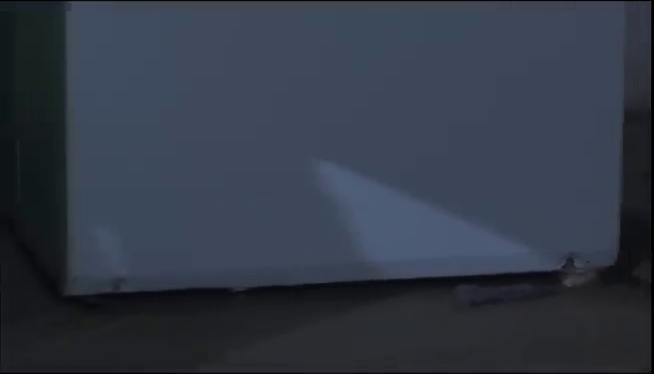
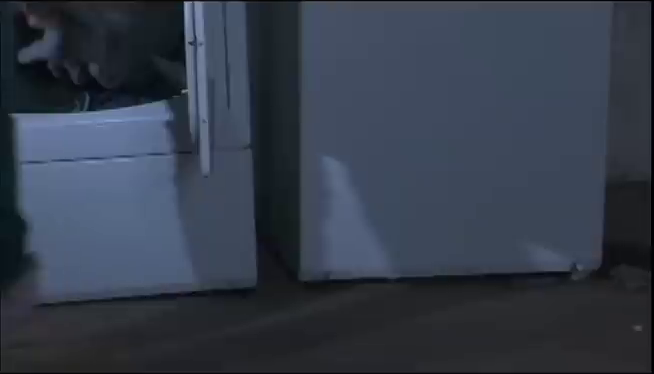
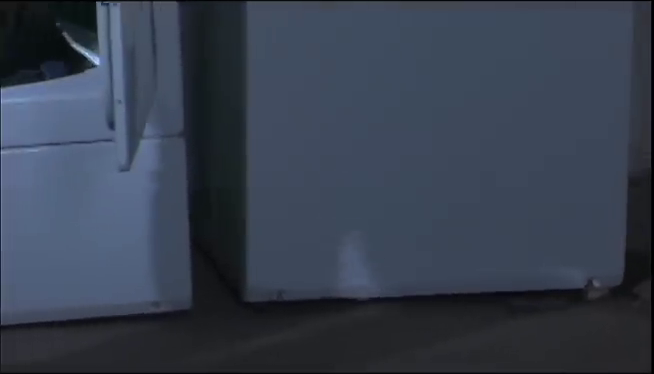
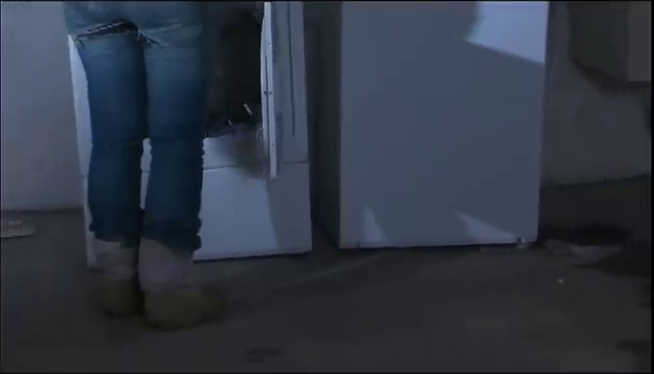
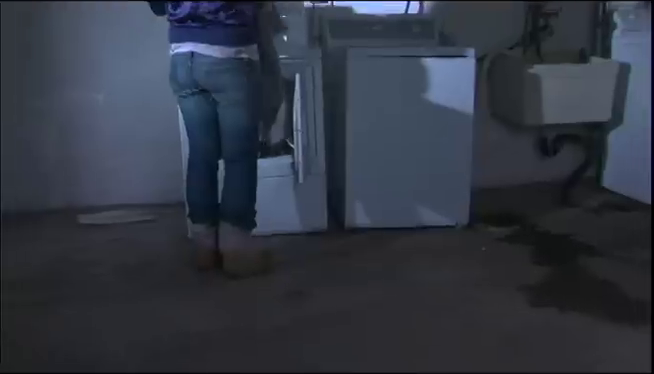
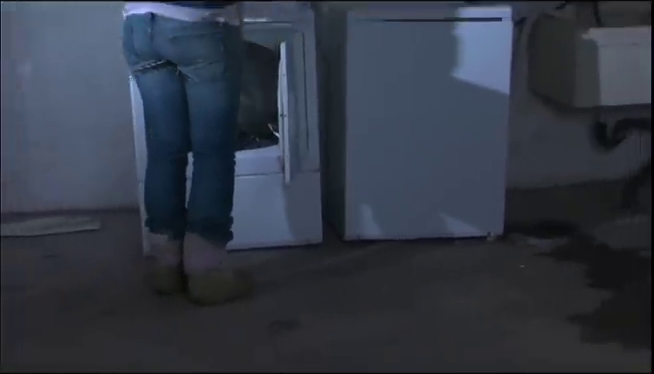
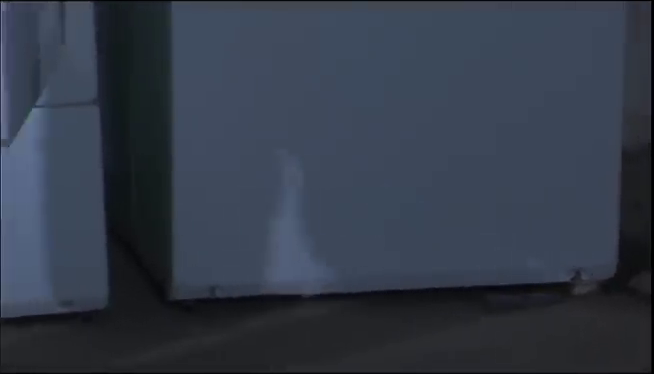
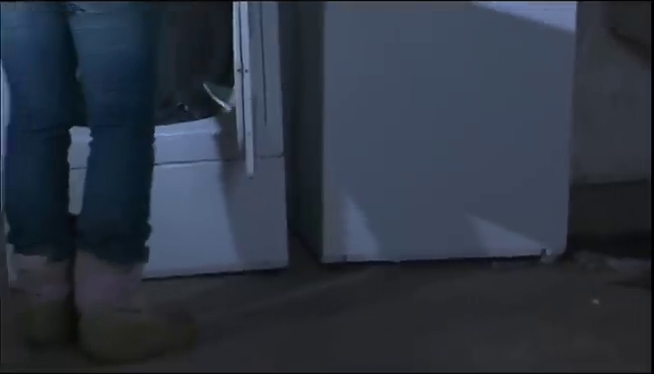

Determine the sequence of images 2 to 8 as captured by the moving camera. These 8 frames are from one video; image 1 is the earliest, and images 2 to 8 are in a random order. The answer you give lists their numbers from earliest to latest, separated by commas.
7, 3, 2, 8, 4, 6, 5
